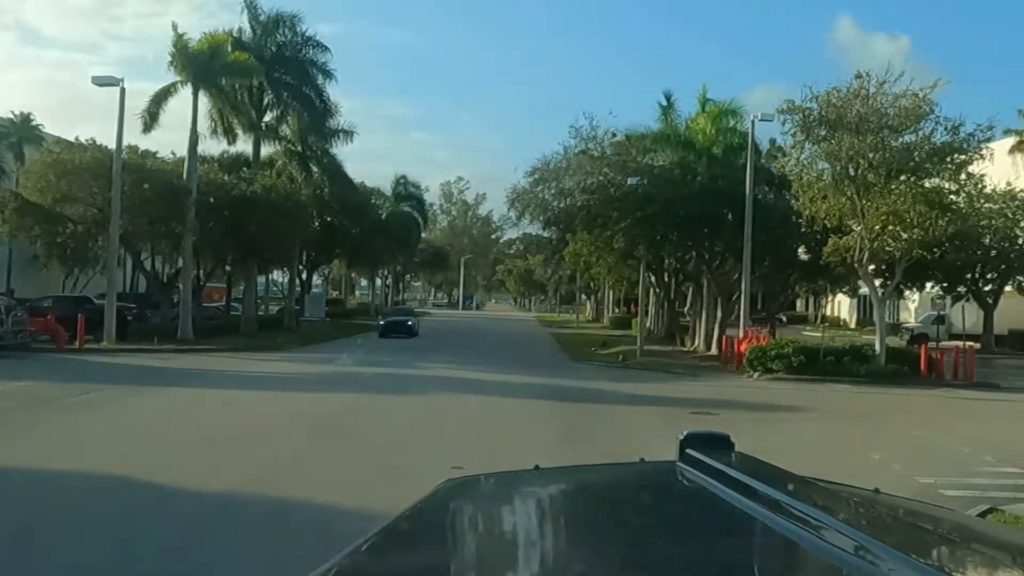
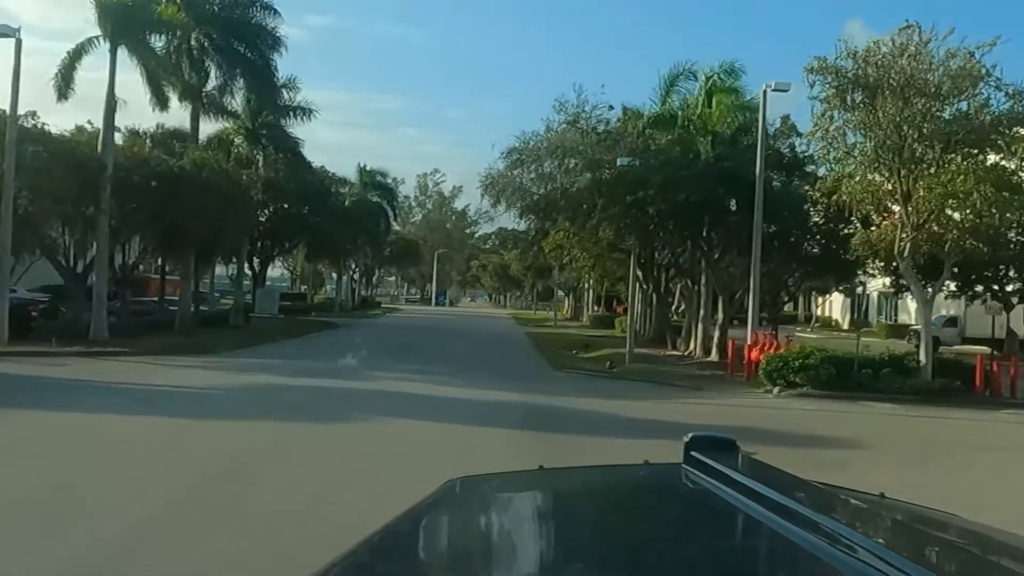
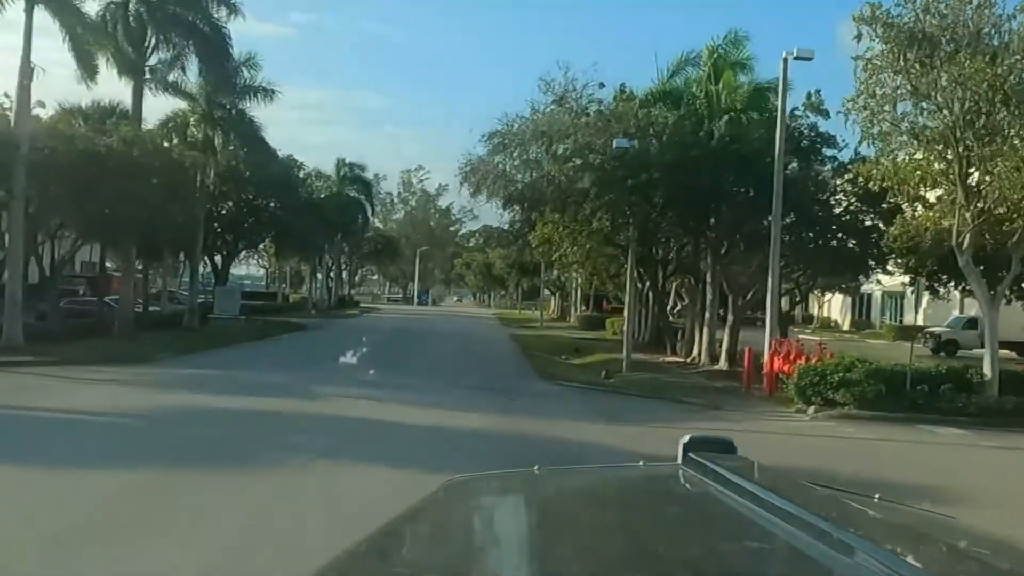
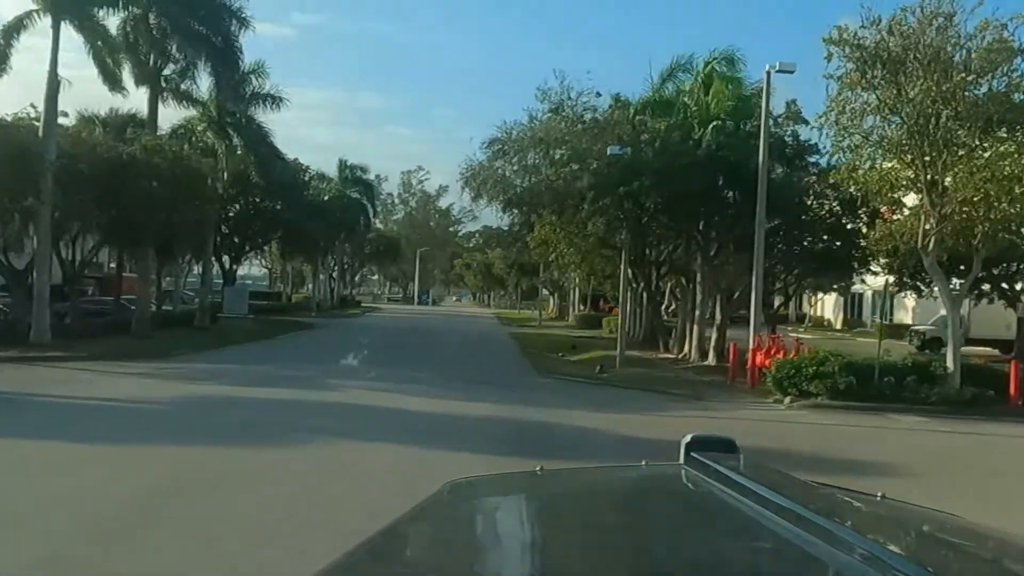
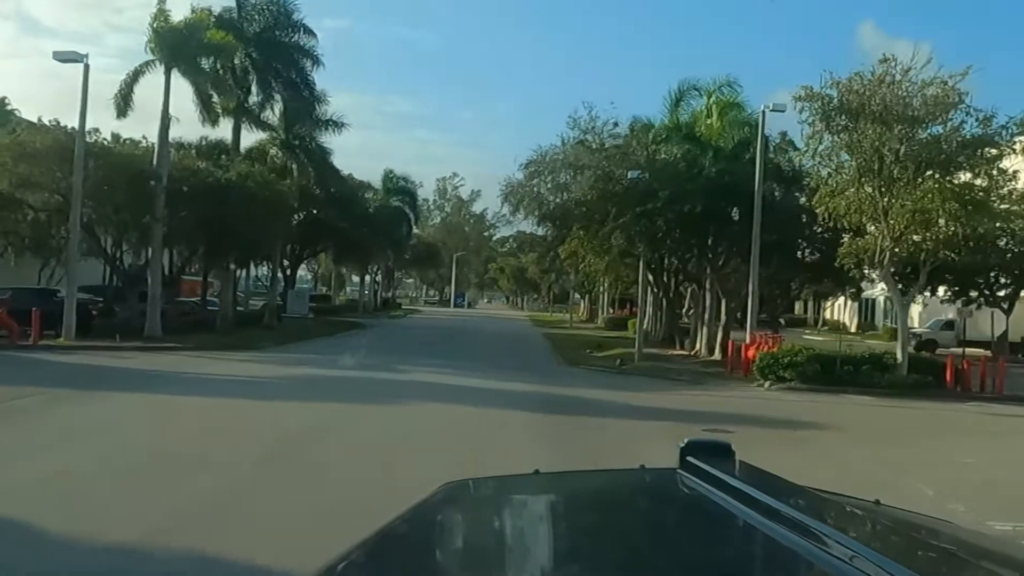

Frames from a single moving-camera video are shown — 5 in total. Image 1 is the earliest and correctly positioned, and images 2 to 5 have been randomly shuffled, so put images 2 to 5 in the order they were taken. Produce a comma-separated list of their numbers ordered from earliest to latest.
5, 2, 4, 3
